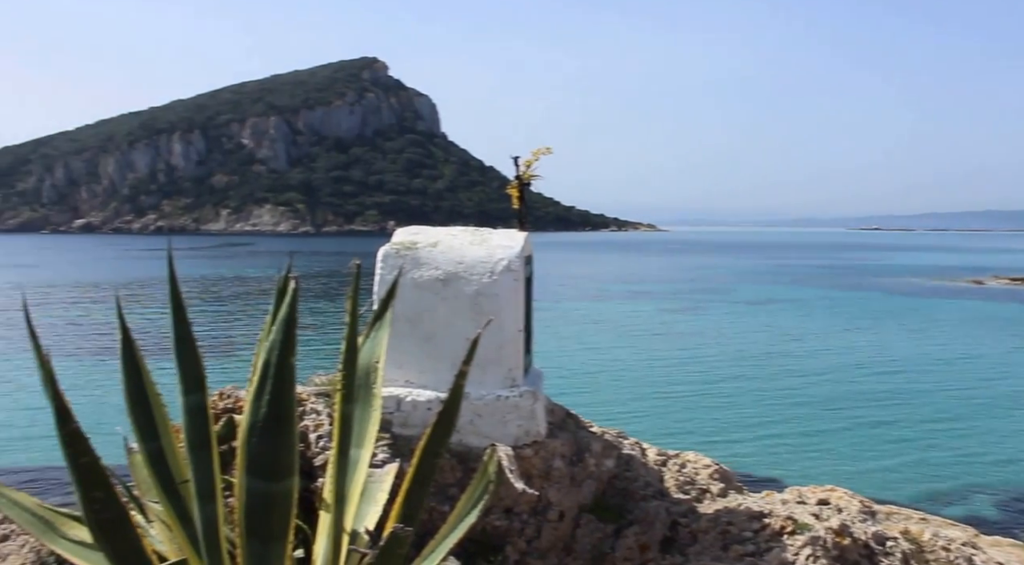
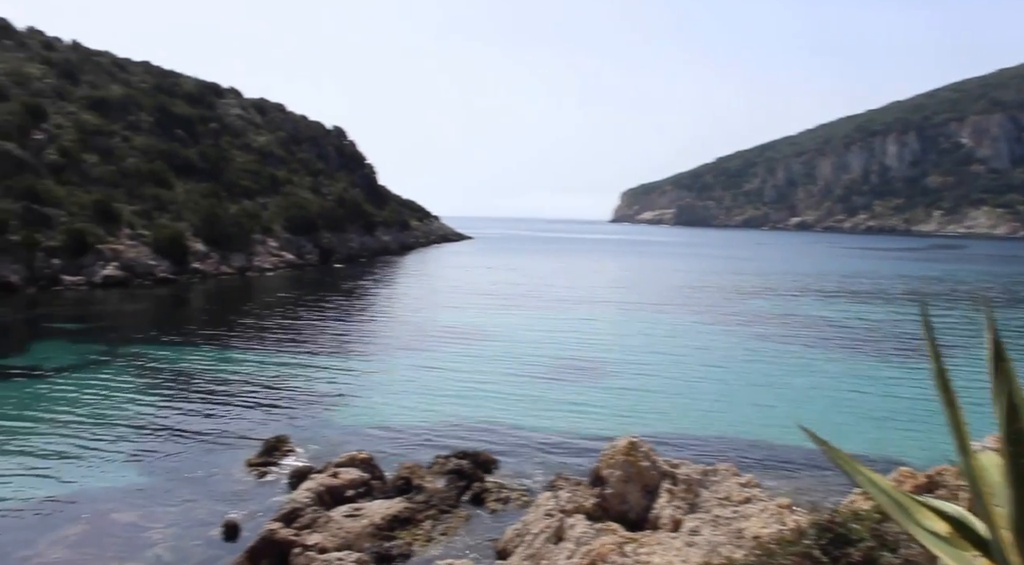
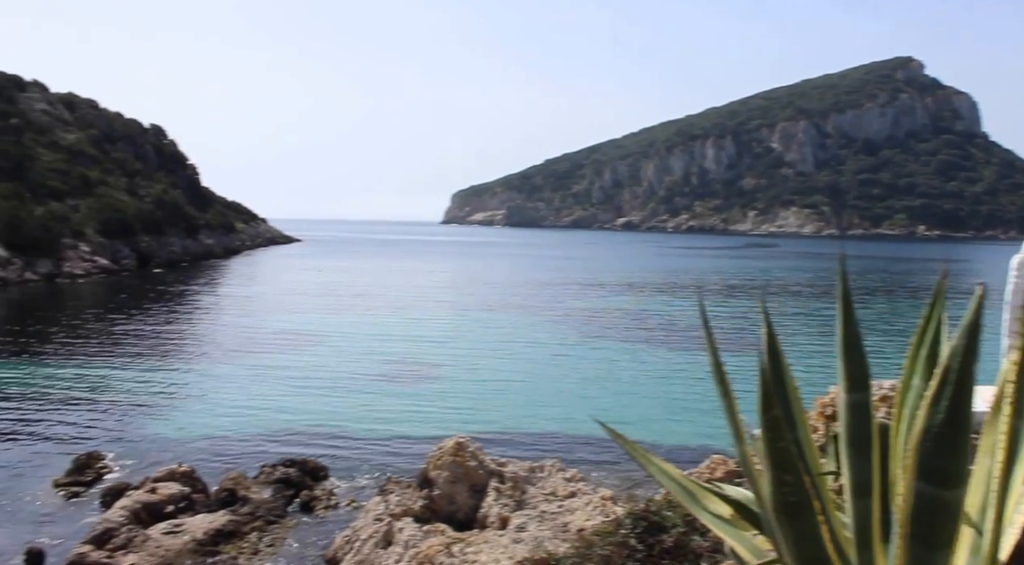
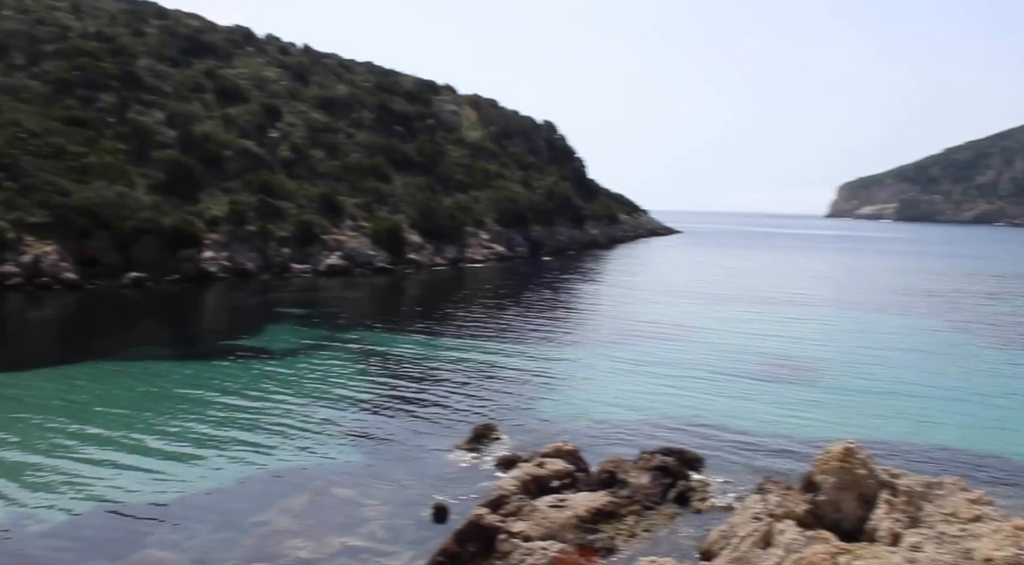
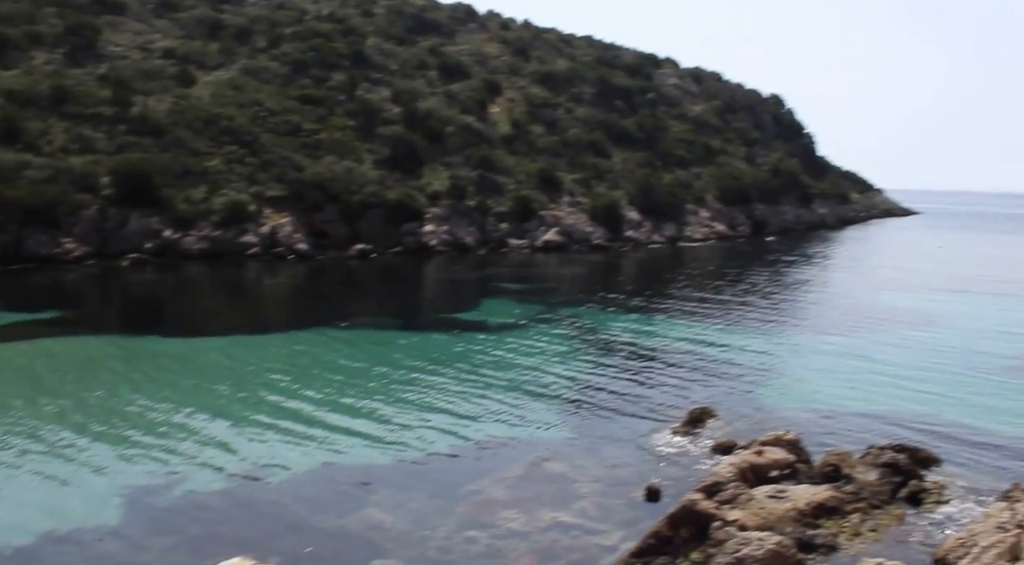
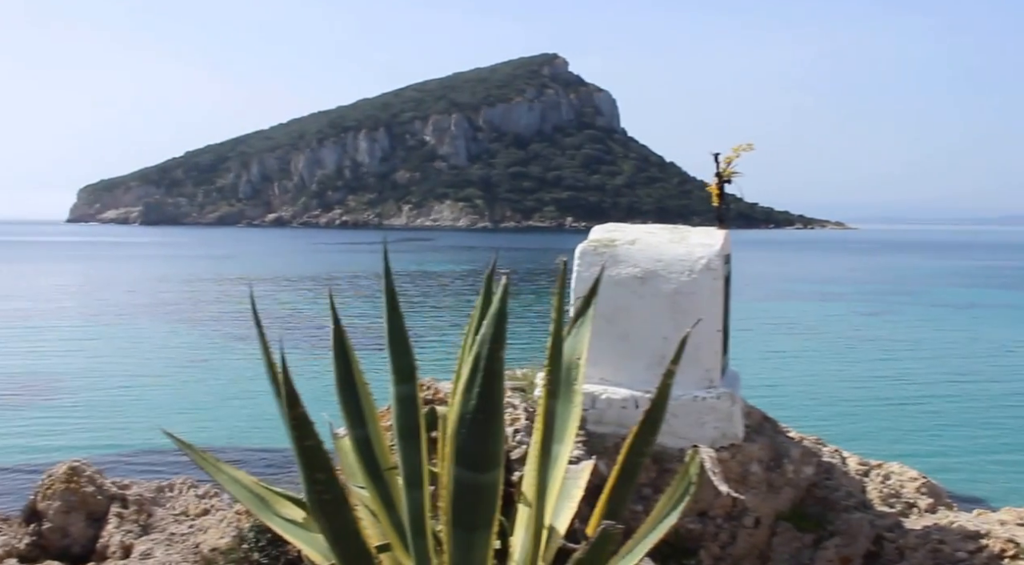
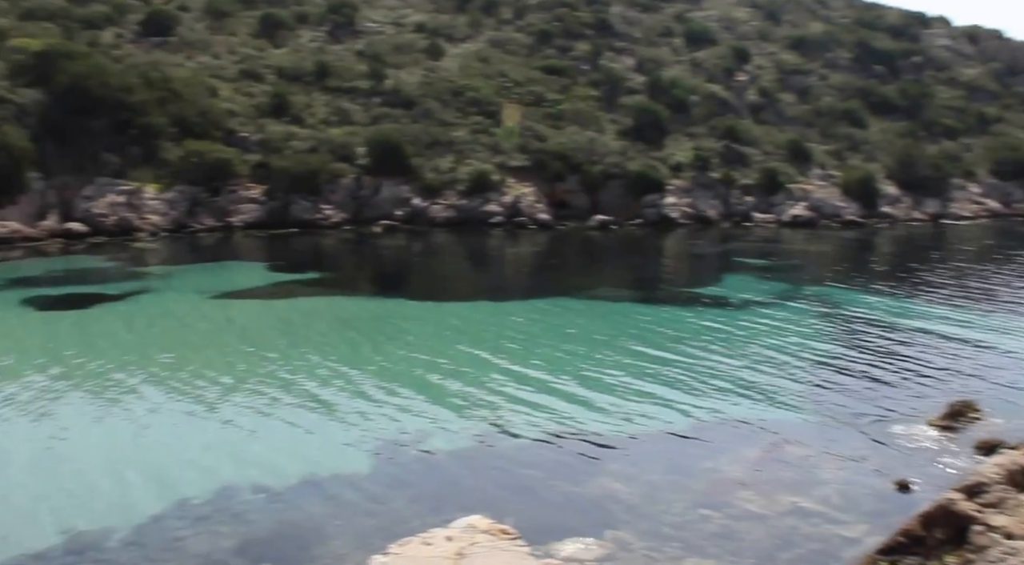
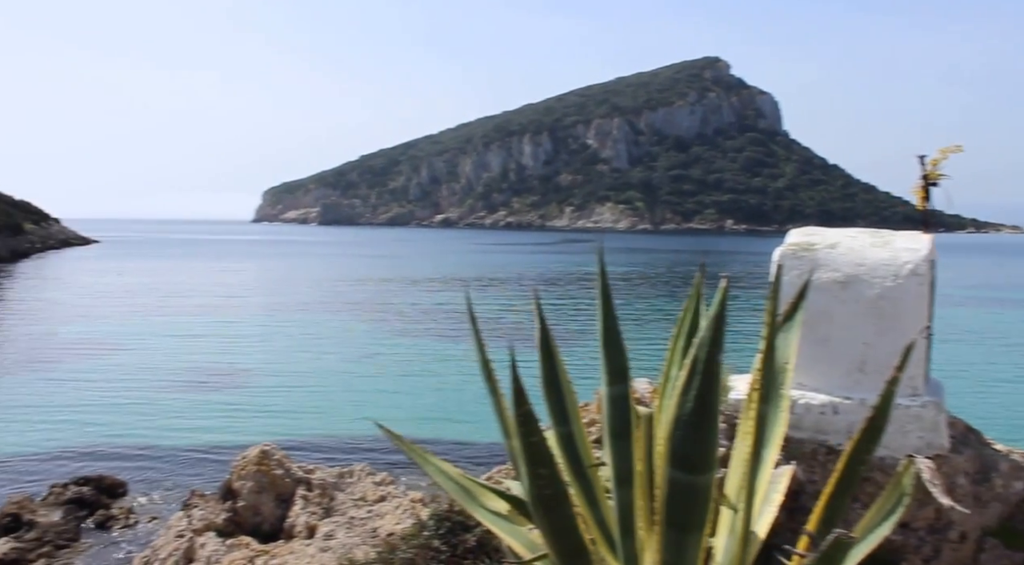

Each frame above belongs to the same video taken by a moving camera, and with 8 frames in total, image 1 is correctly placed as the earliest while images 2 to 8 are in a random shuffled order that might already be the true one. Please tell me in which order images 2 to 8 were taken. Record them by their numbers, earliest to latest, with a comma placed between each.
6, 8, 3, 2, 4, 5, 7
